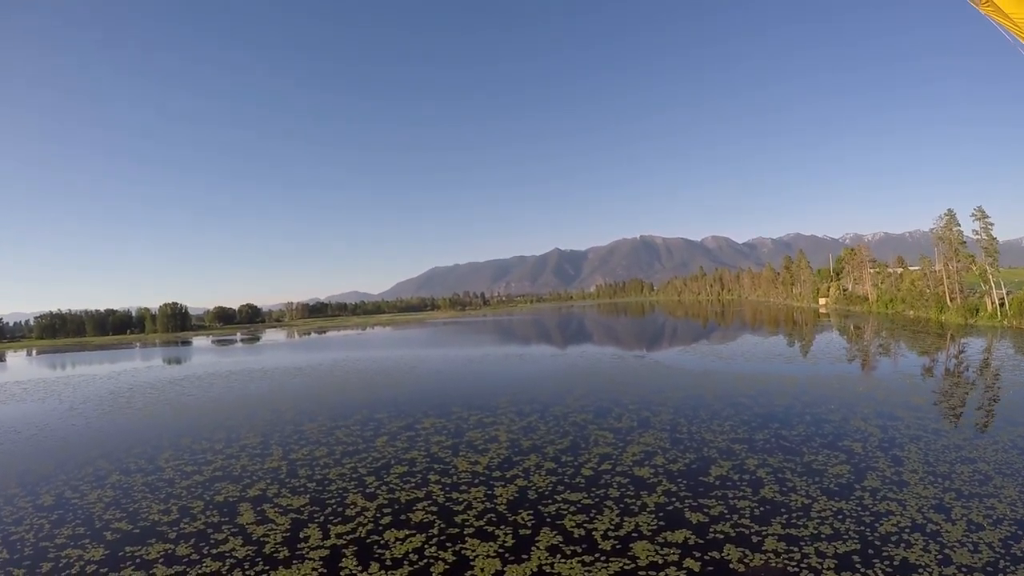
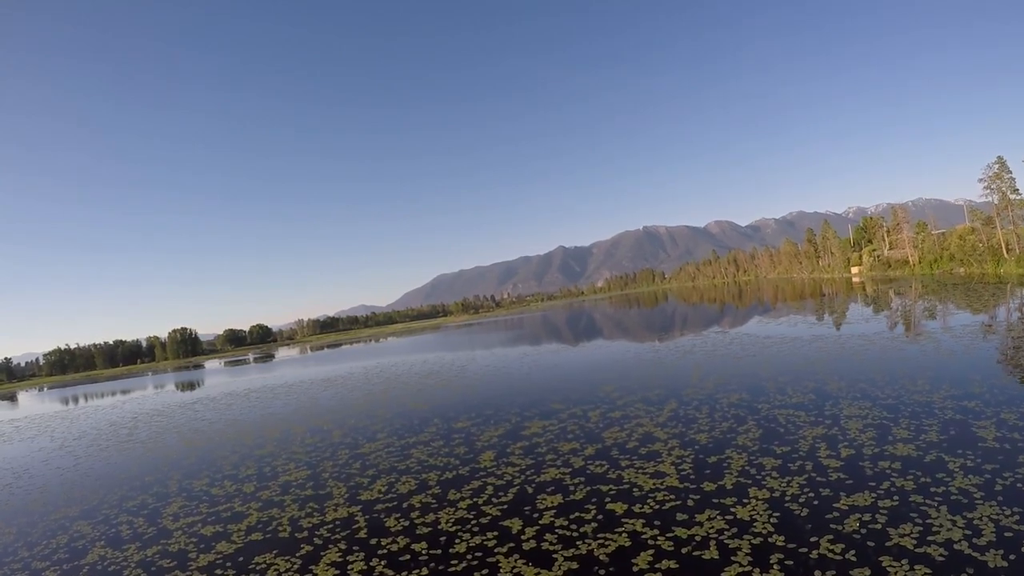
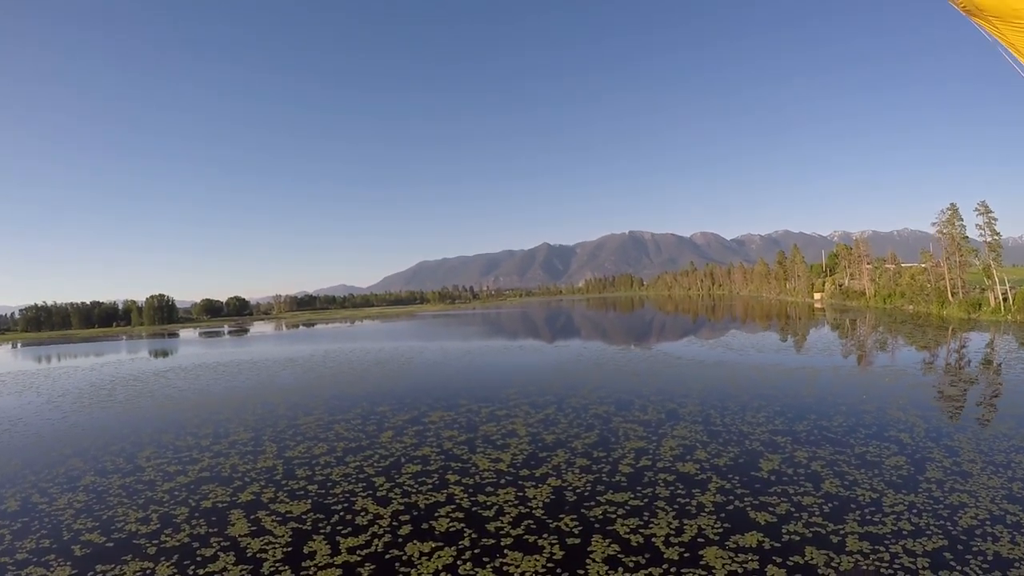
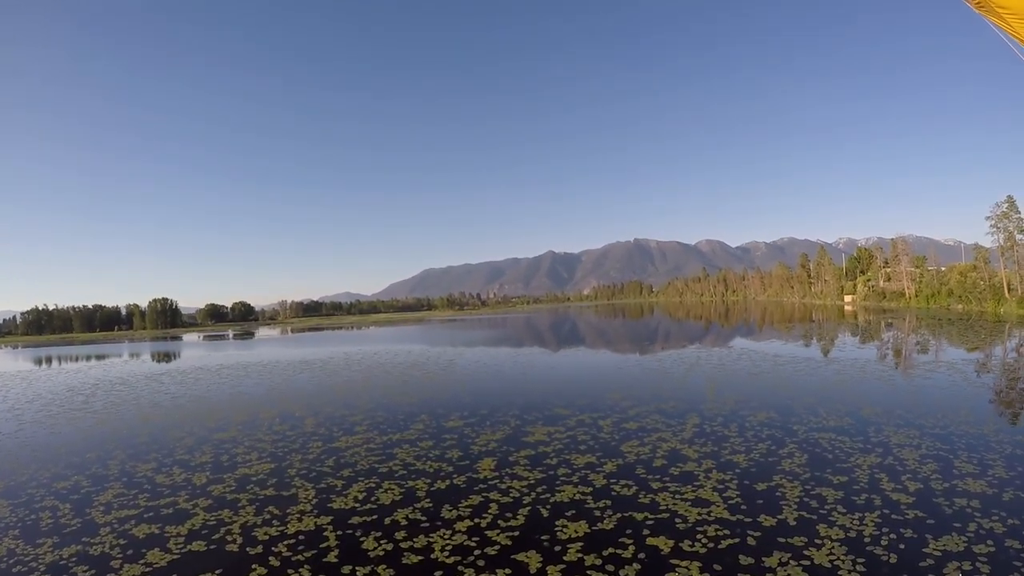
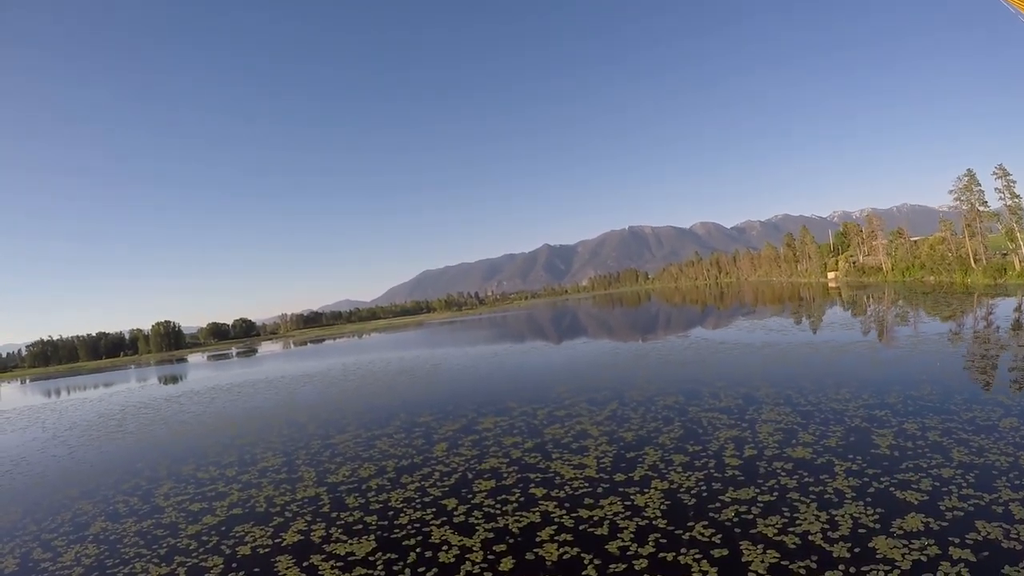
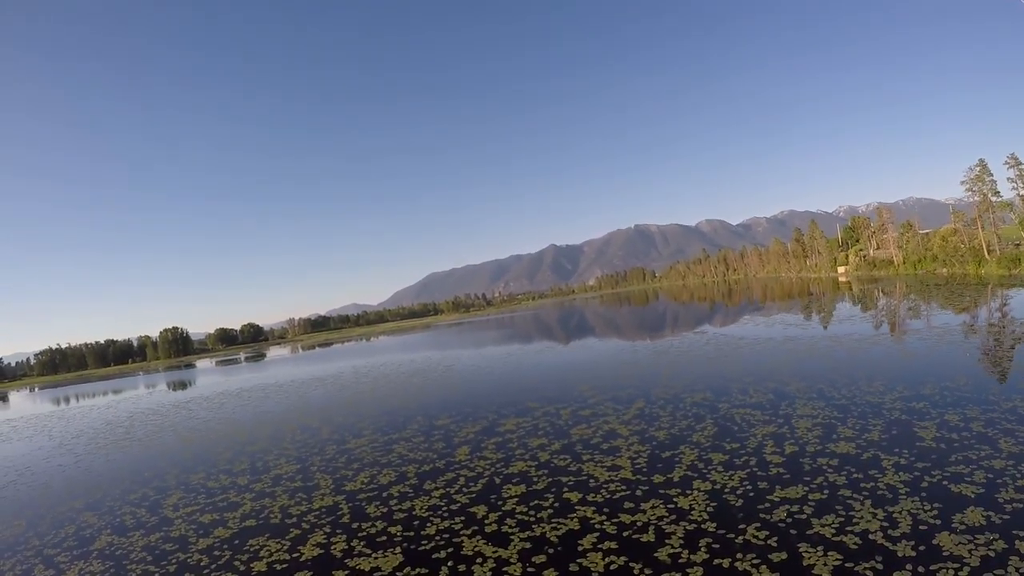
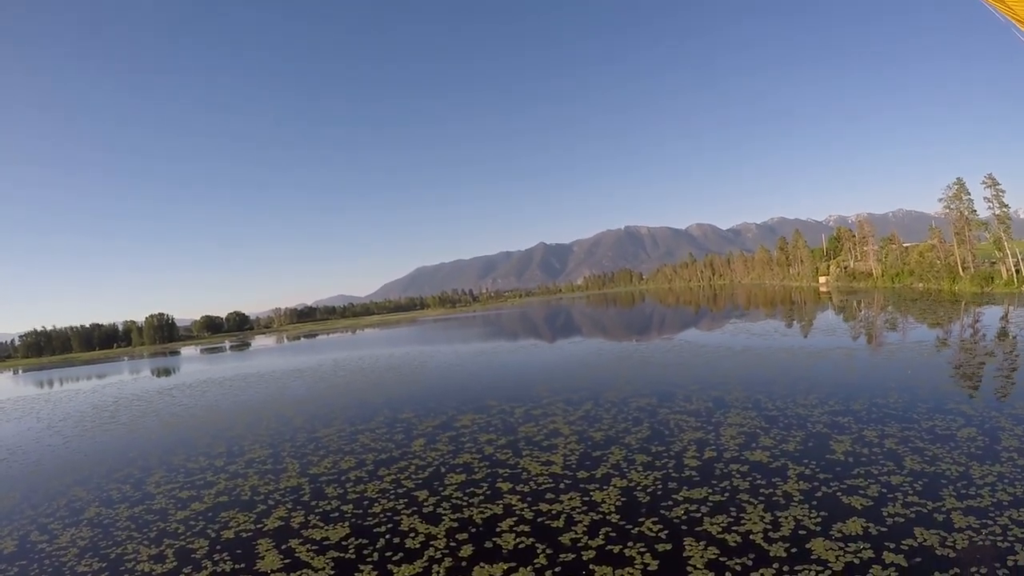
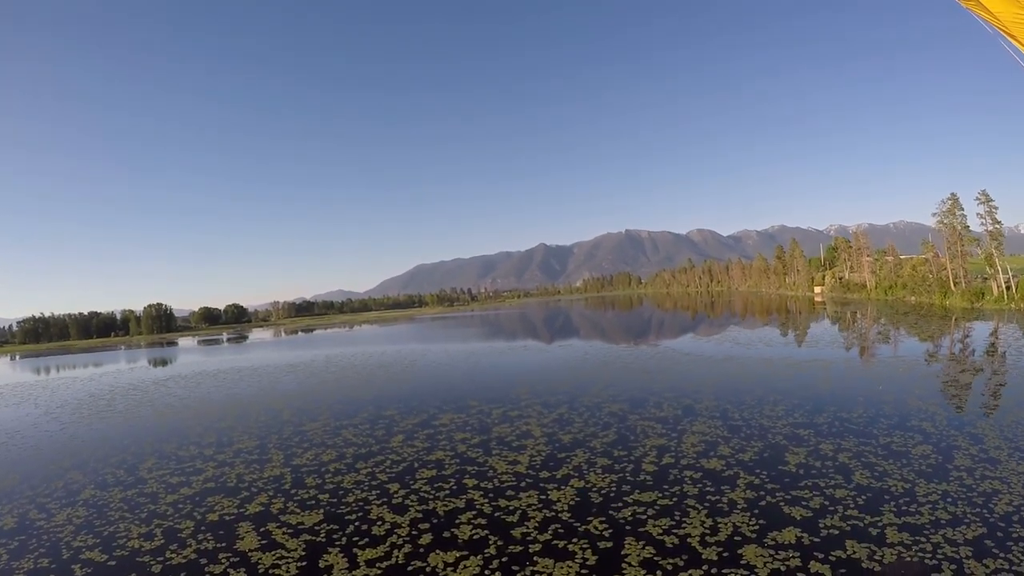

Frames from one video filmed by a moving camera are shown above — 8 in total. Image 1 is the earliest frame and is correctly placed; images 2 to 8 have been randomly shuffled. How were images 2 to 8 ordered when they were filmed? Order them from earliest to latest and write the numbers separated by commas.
3, 8, 7, 5, 6, 2, 4
